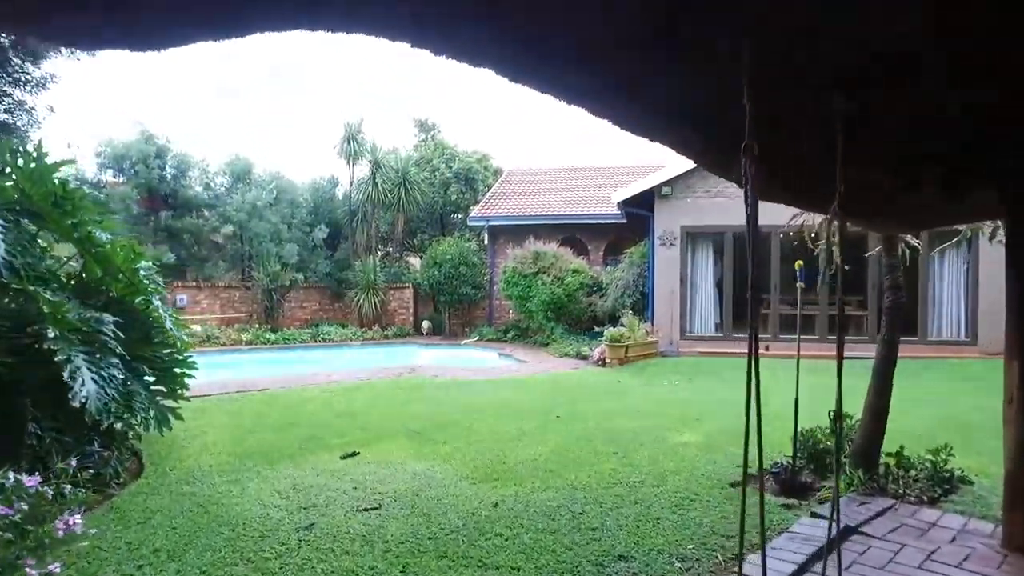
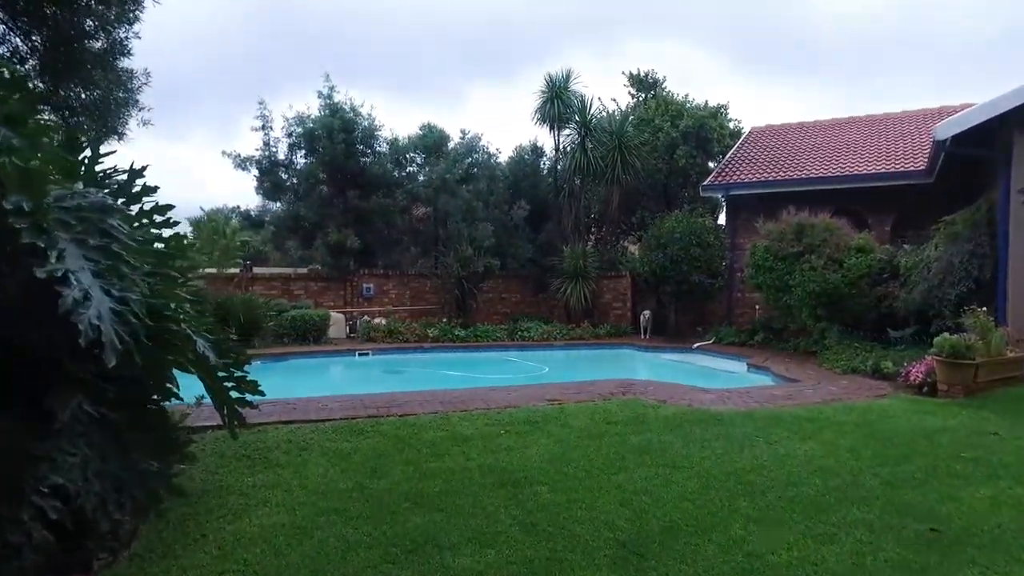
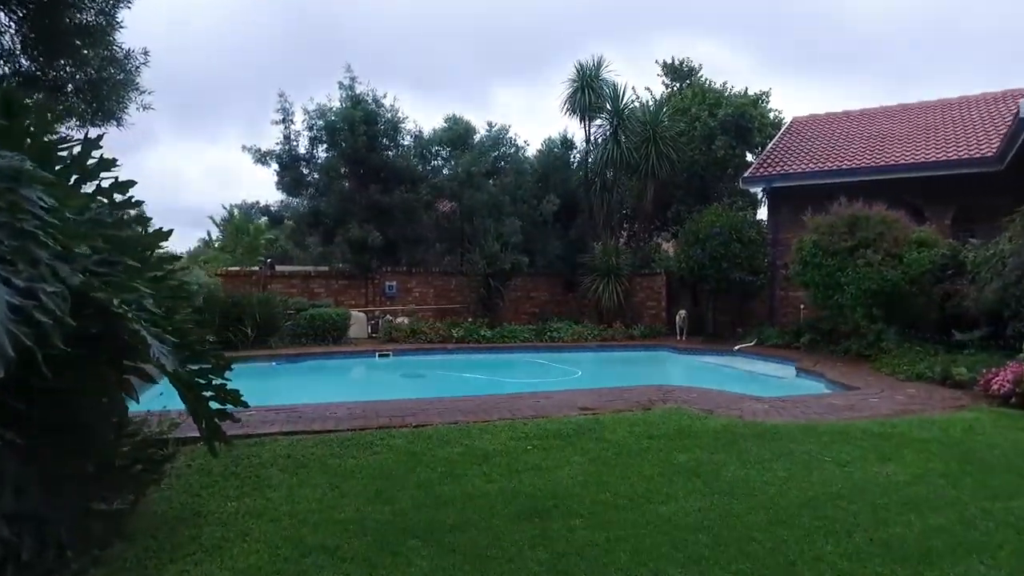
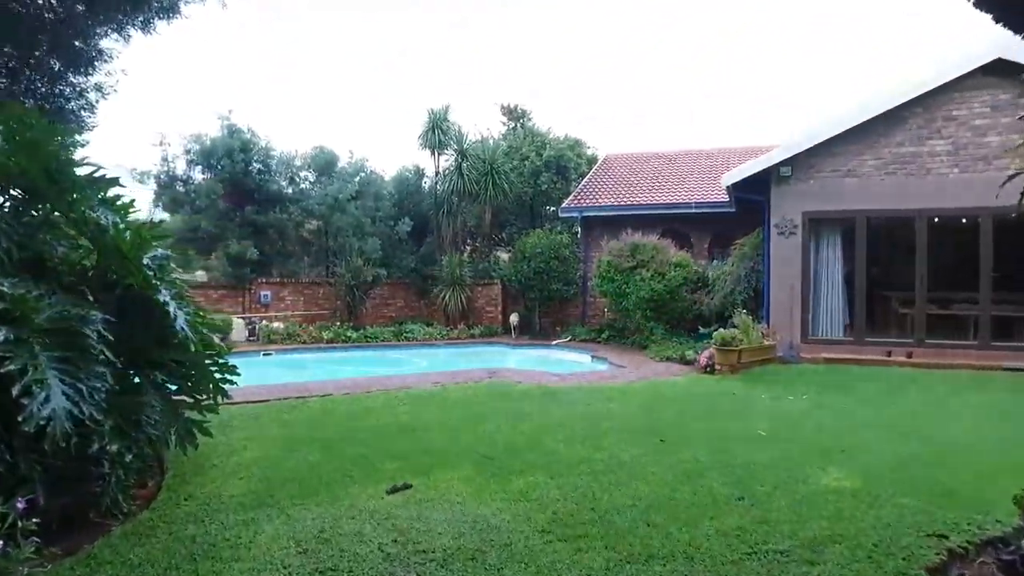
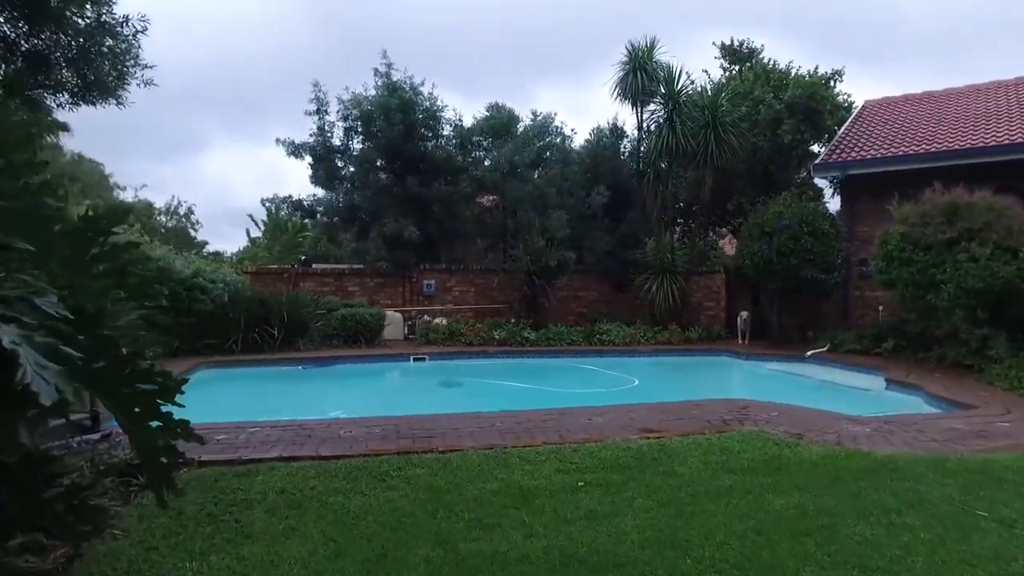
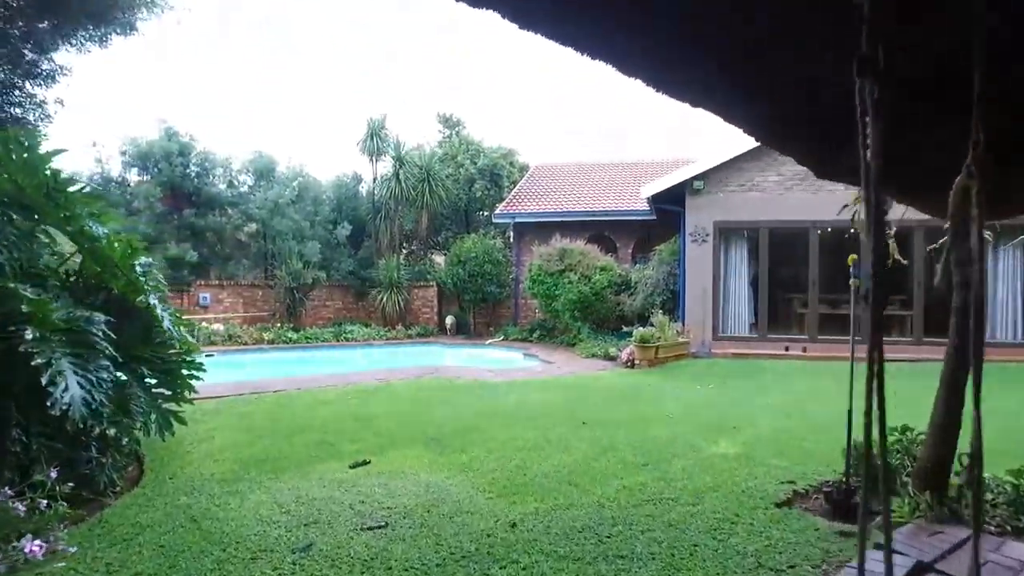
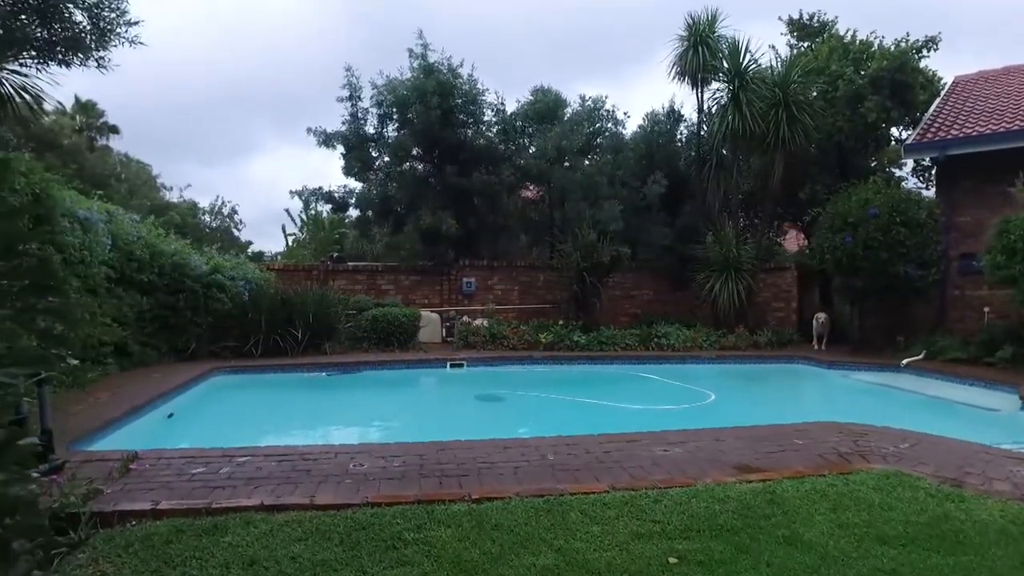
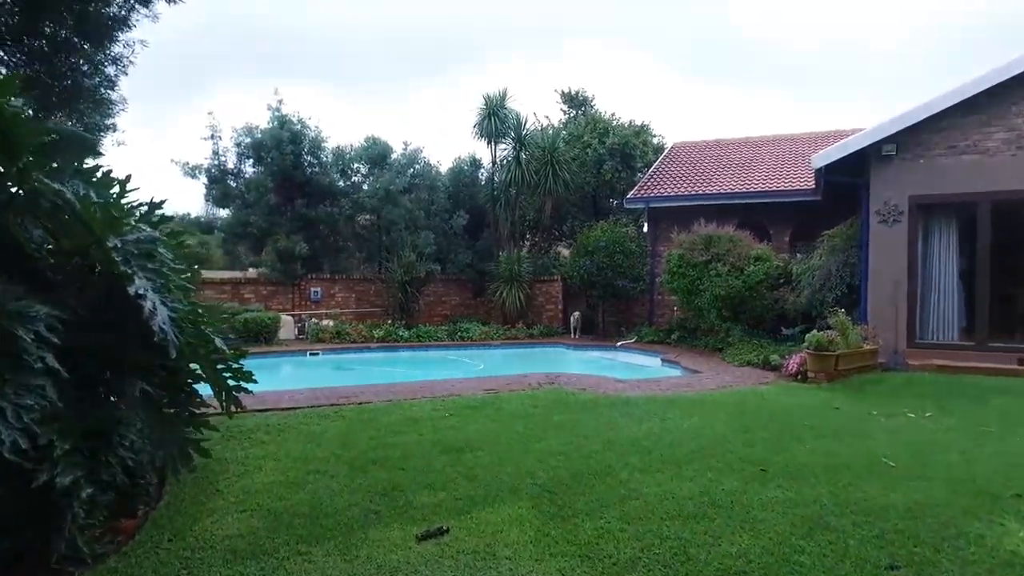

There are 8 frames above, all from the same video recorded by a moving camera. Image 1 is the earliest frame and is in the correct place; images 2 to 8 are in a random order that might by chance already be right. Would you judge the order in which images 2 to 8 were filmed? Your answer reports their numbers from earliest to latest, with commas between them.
6, 4, 8, 2, 3, 5, 7
